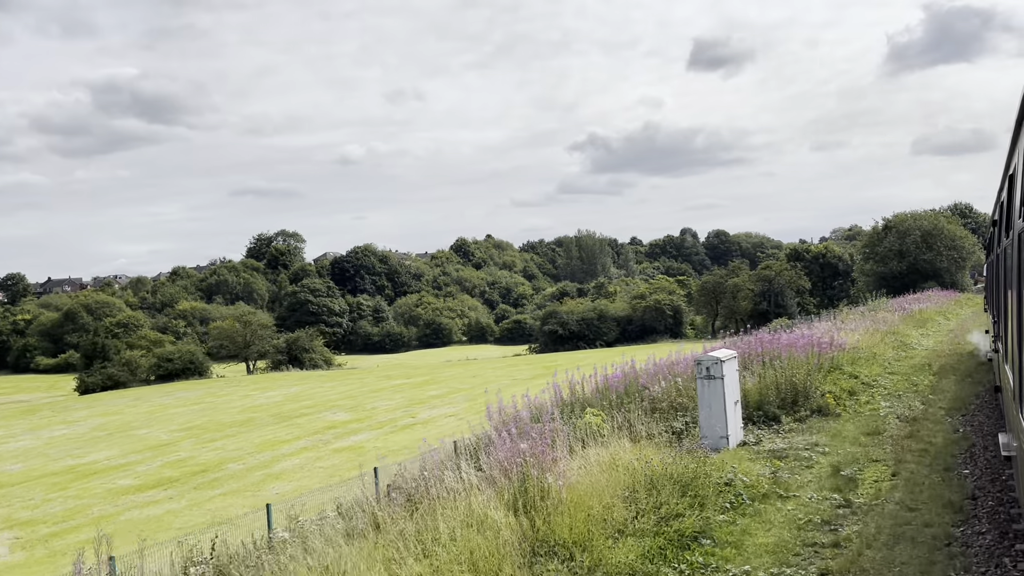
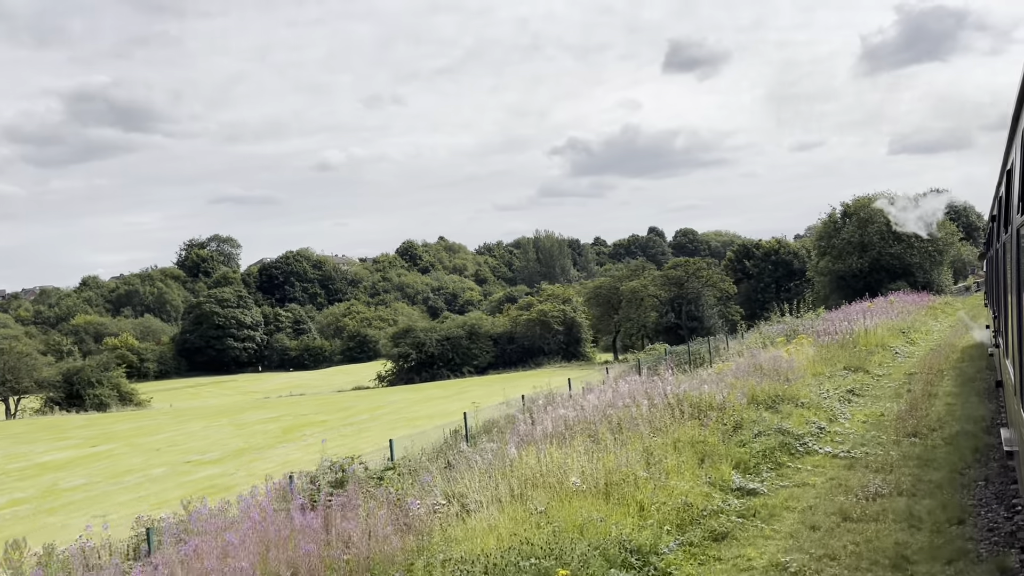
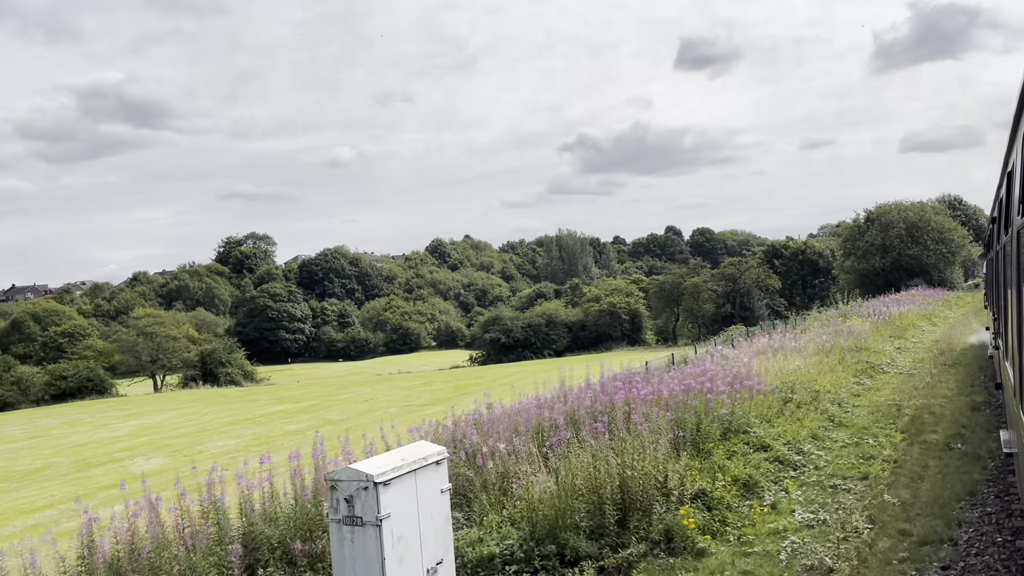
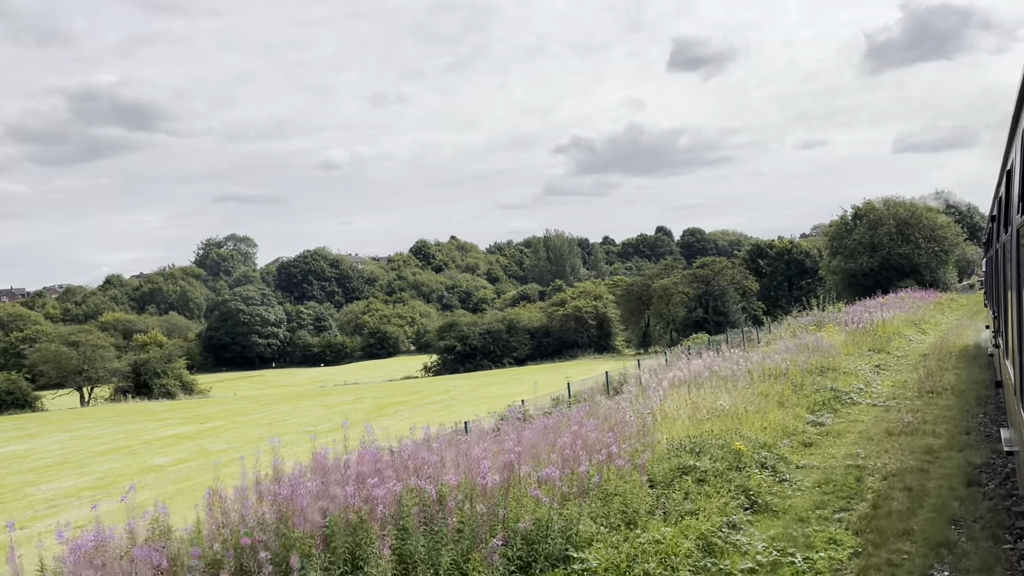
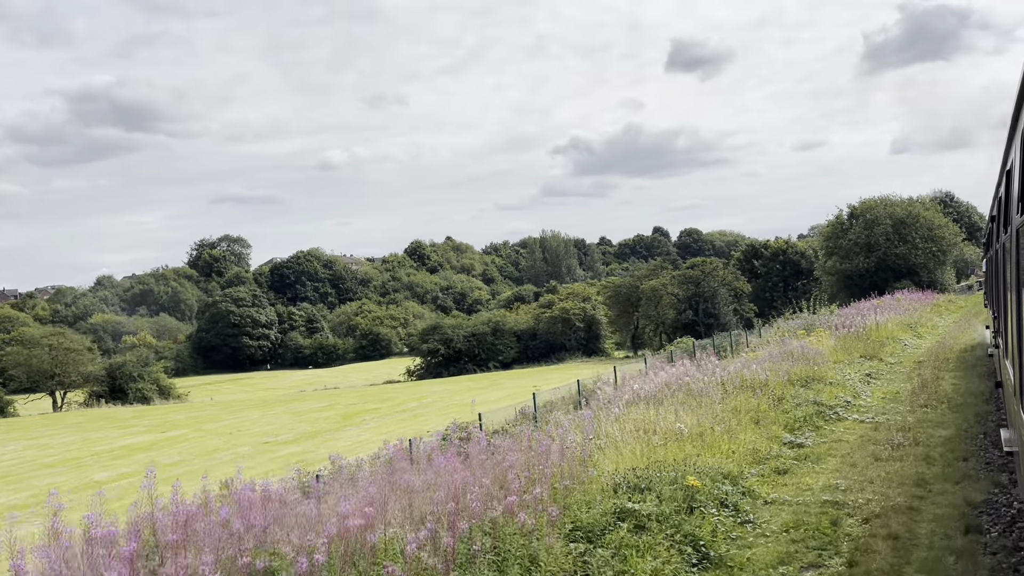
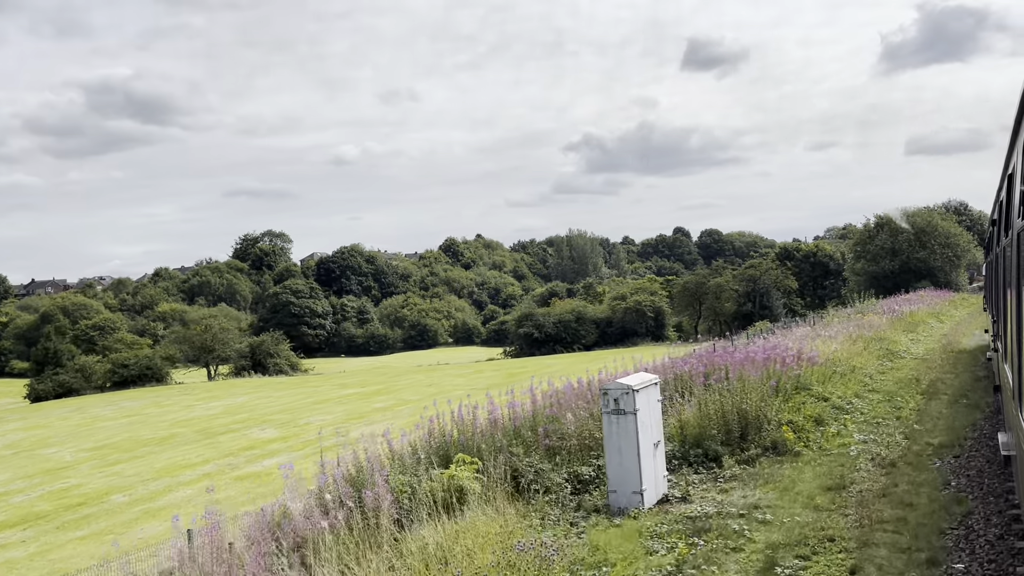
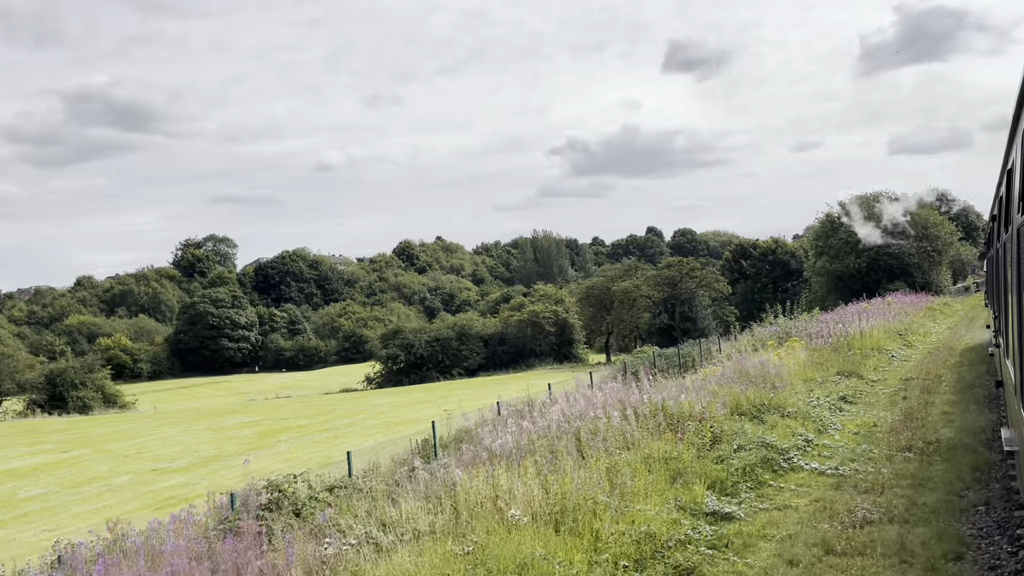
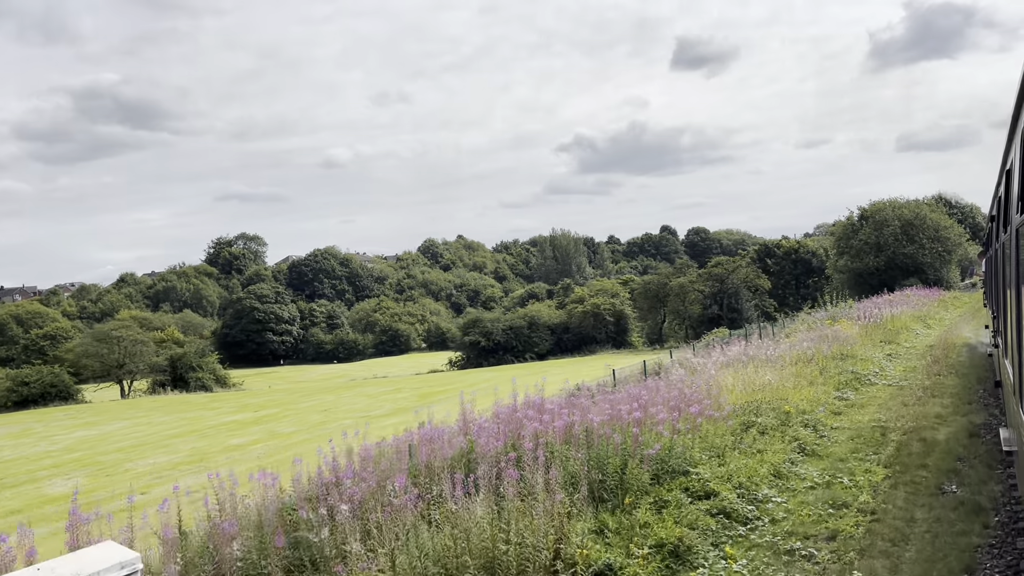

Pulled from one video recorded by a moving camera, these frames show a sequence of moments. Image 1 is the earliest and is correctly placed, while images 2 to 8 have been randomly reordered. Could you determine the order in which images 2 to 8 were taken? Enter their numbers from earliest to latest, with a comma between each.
6, 3, 8, 4, 5, 2, 7
